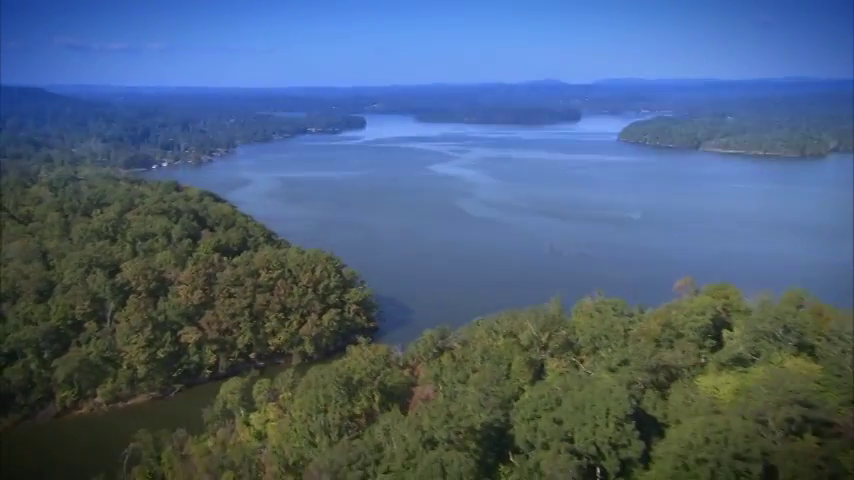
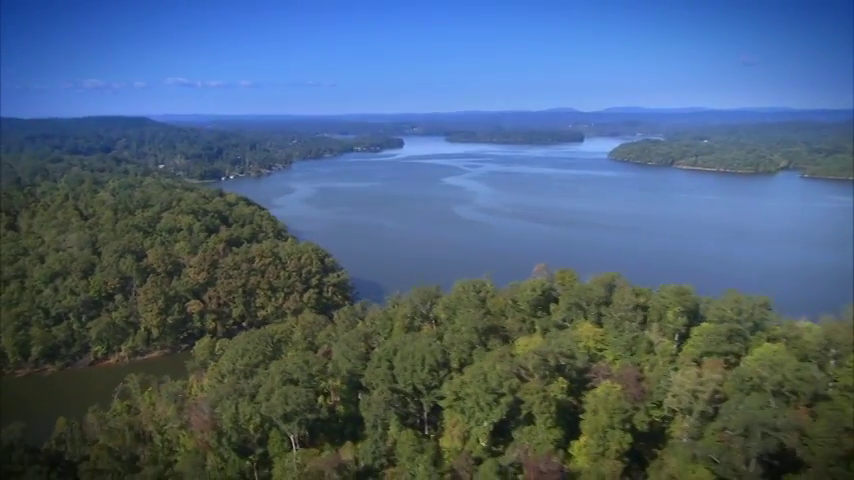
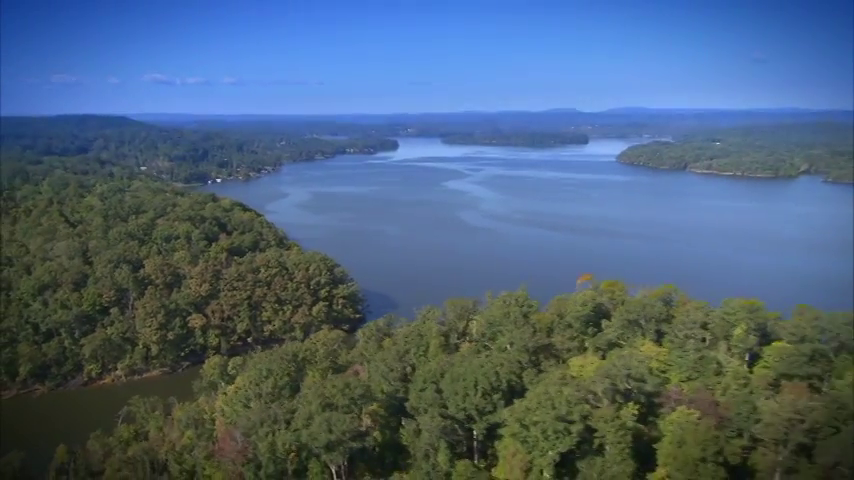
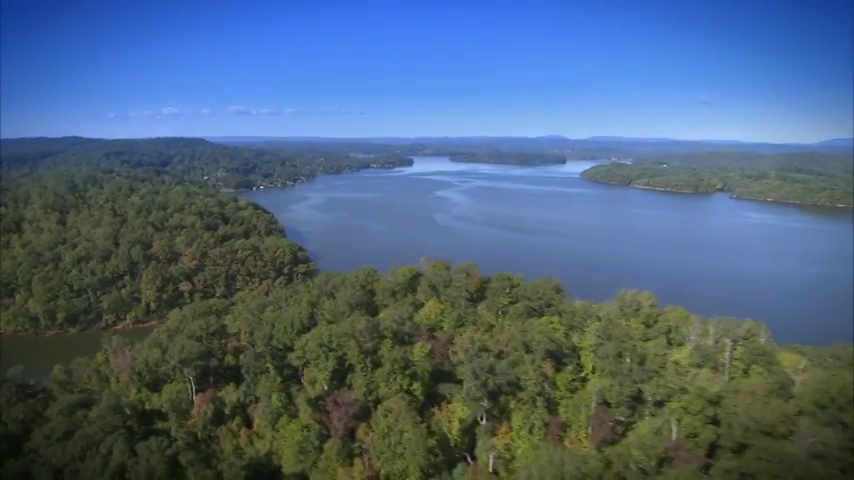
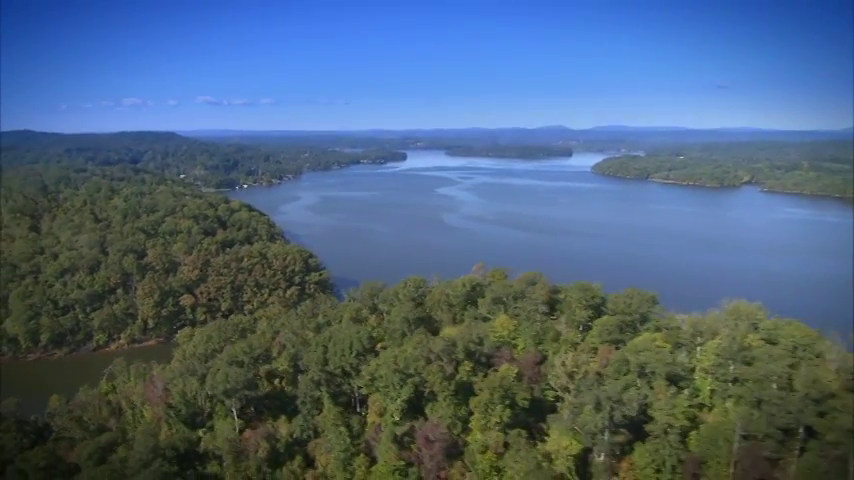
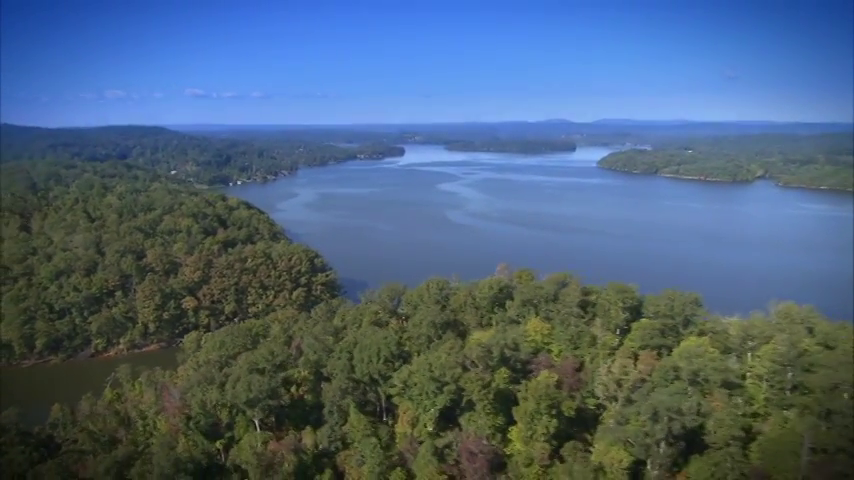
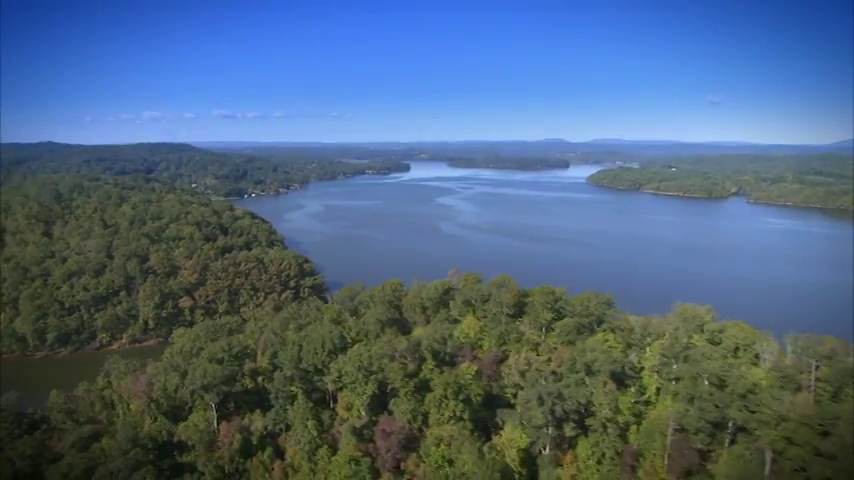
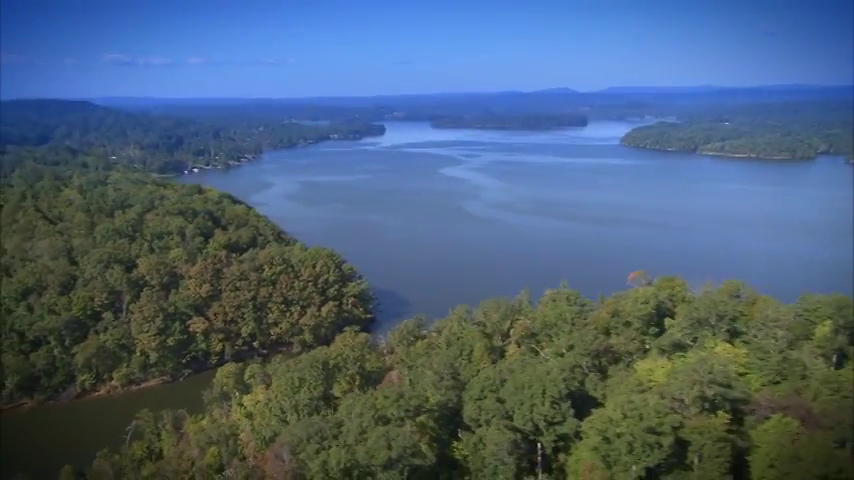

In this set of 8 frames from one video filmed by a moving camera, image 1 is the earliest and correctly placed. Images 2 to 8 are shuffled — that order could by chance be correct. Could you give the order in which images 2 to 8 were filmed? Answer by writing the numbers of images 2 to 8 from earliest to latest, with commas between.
8, 3, 2, 6, 5, 7, 4
